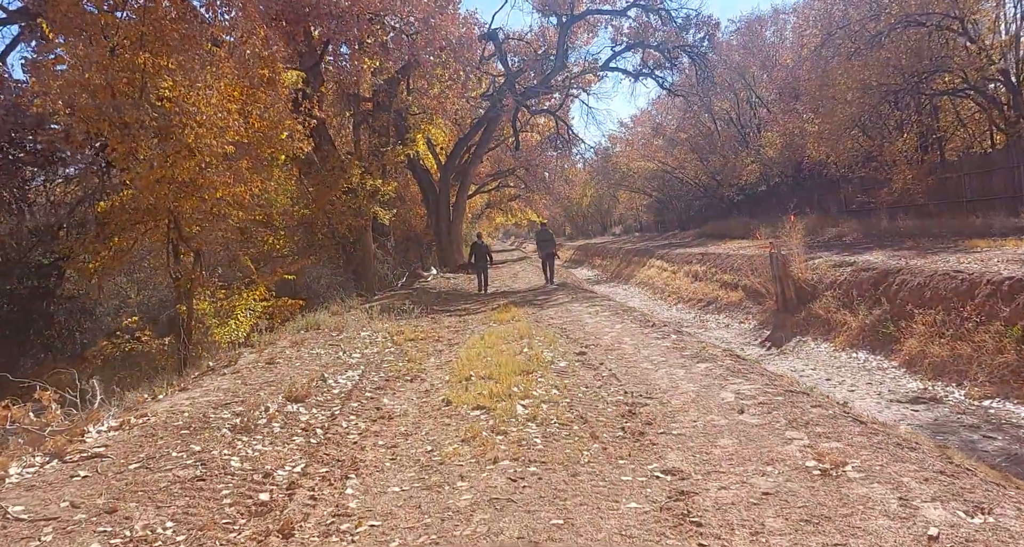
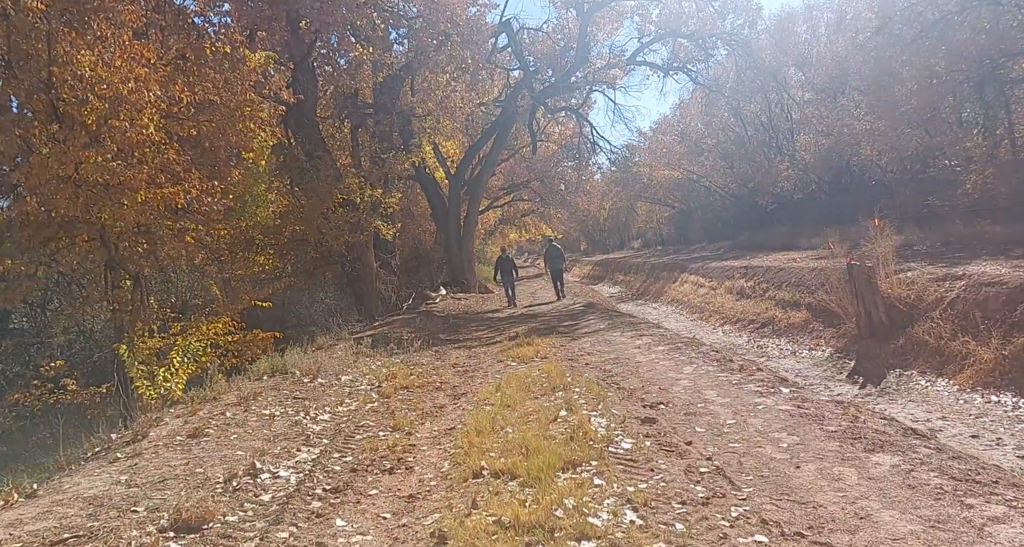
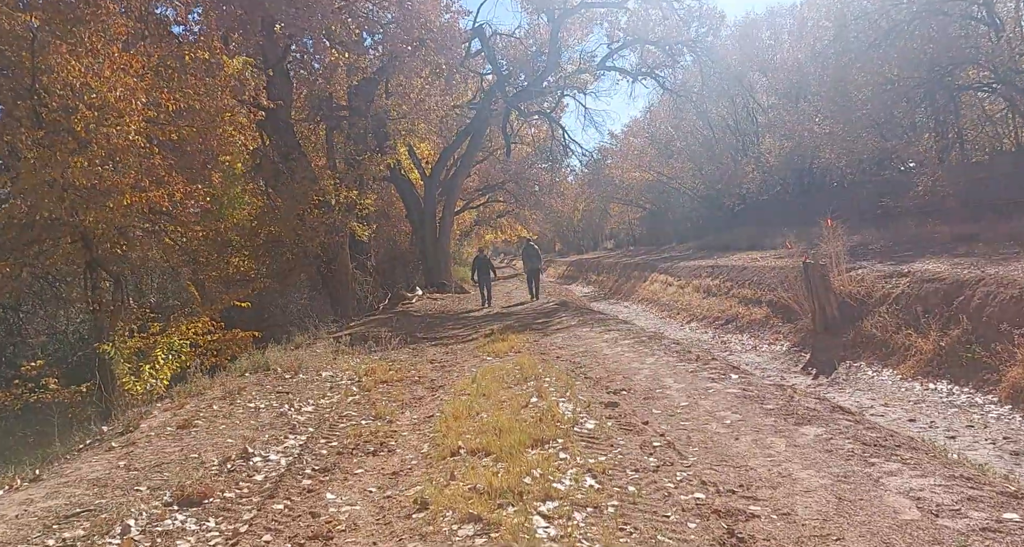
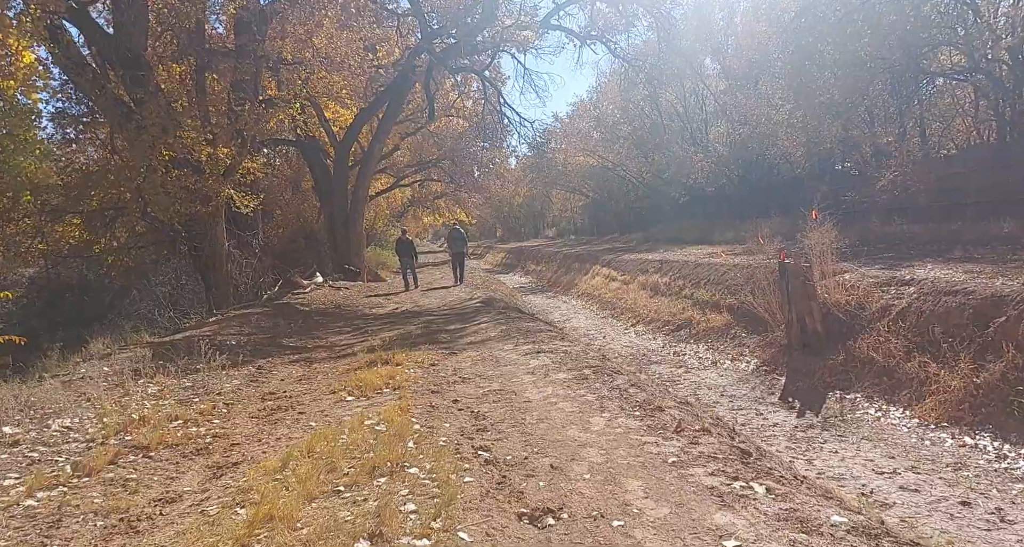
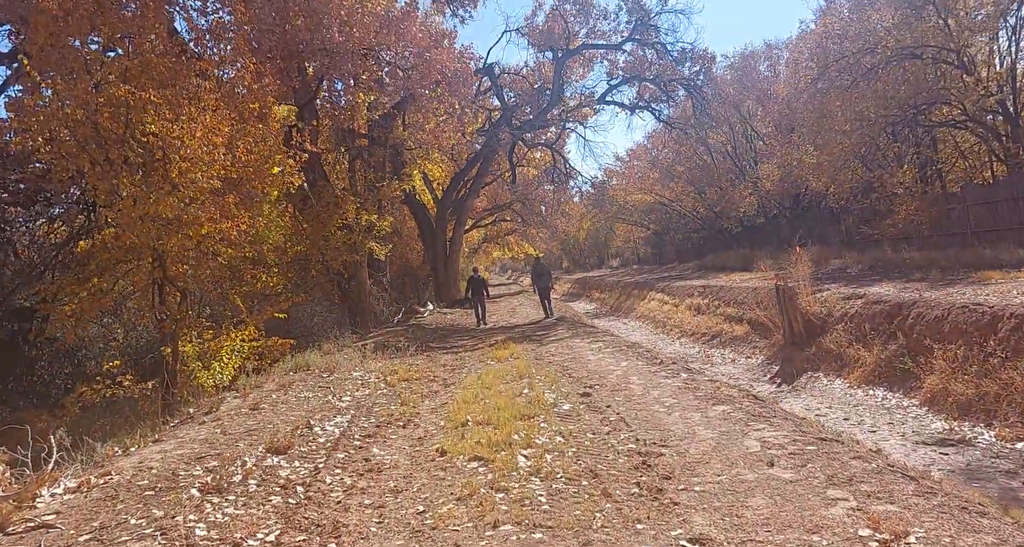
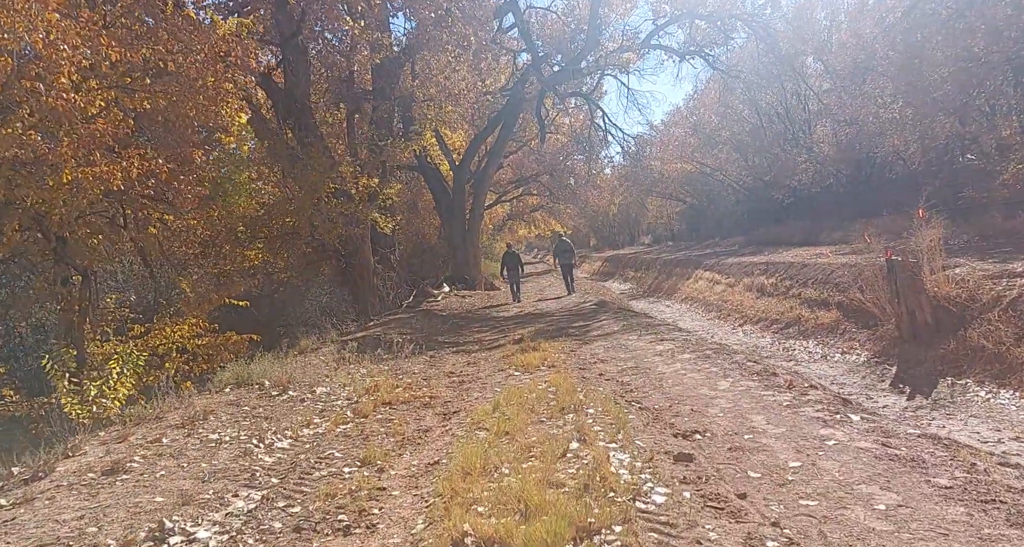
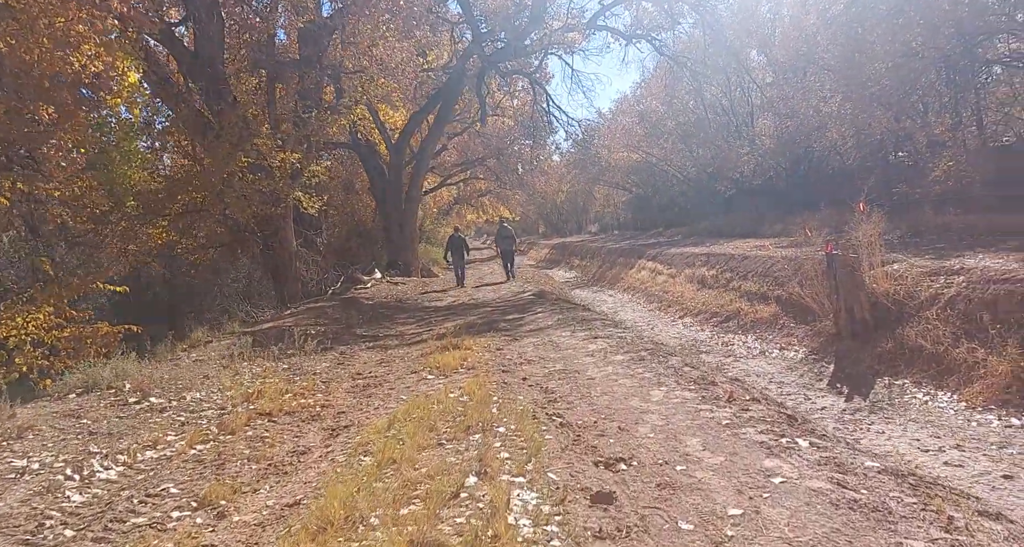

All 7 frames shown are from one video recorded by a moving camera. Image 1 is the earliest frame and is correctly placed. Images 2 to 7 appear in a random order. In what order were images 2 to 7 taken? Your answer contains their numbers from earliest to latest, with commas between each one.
5, 3, 2, 6, 7, 4
